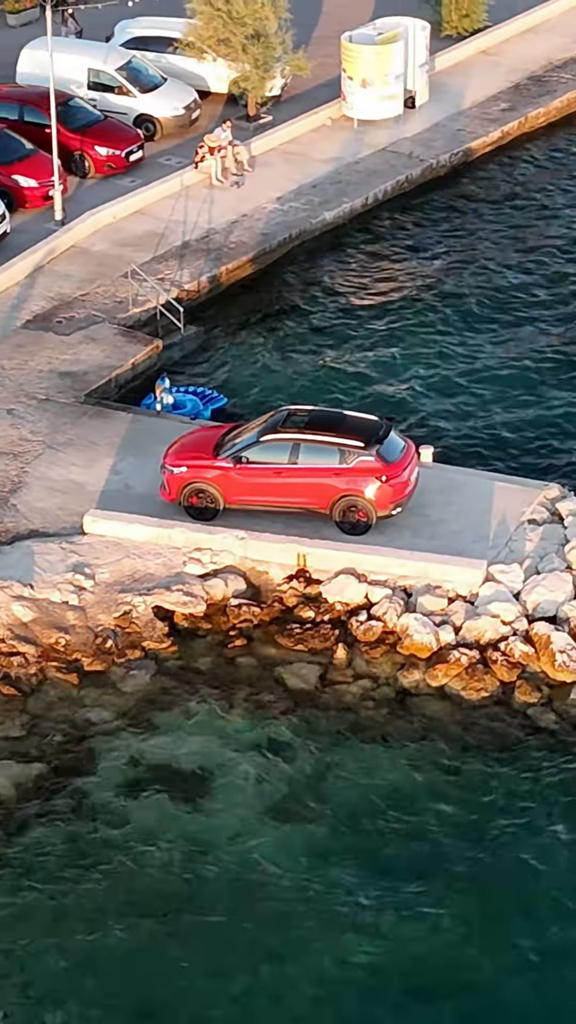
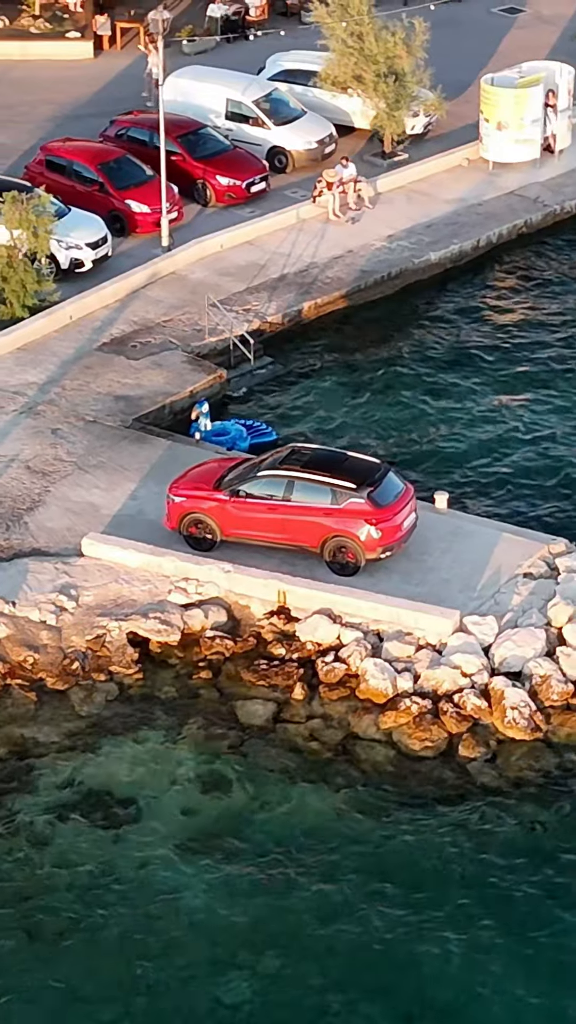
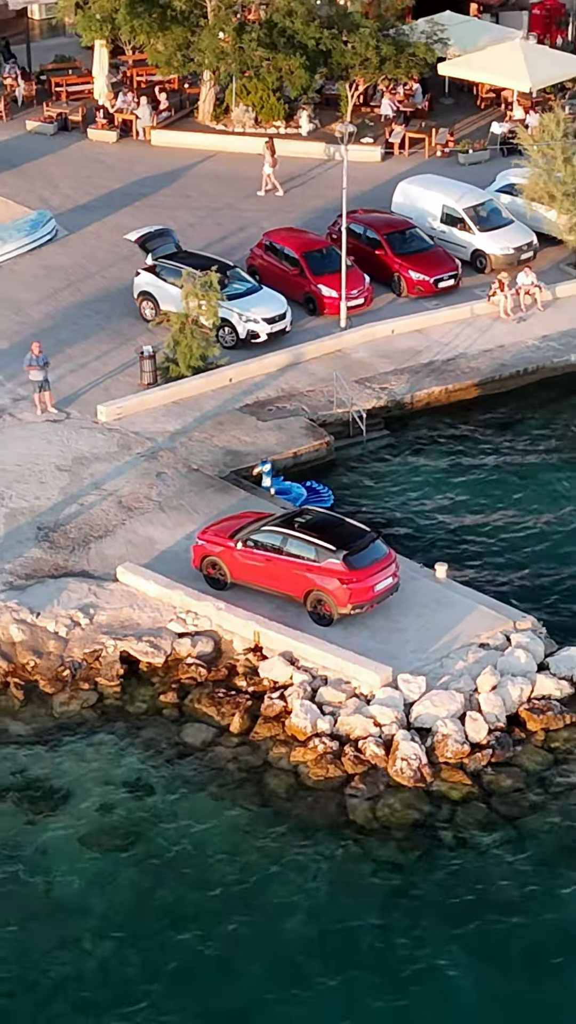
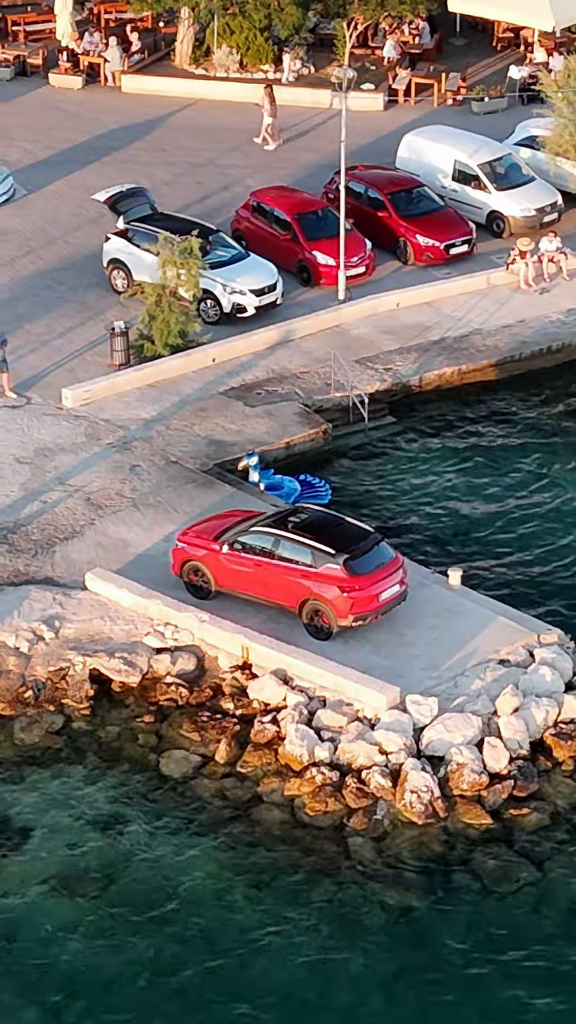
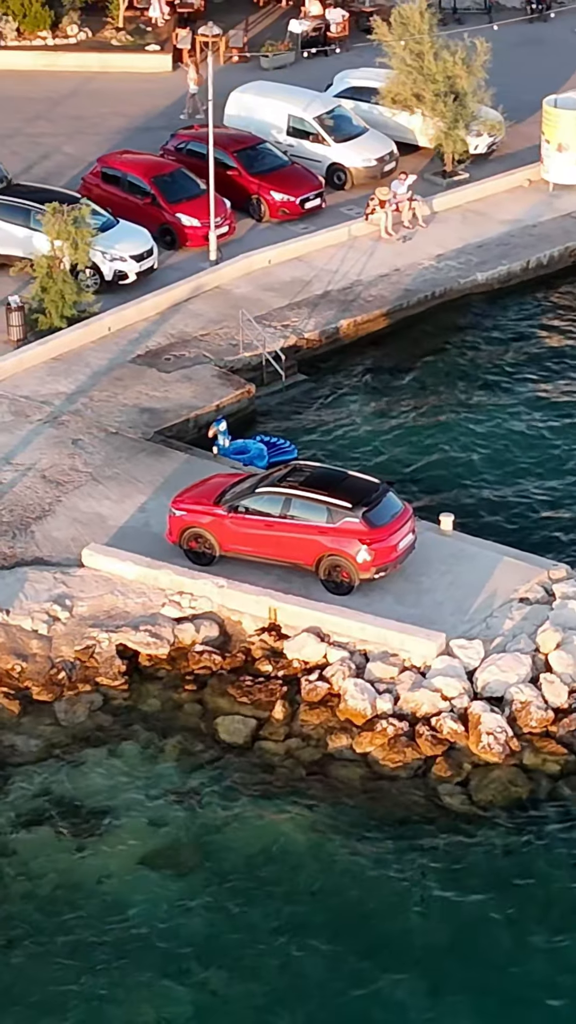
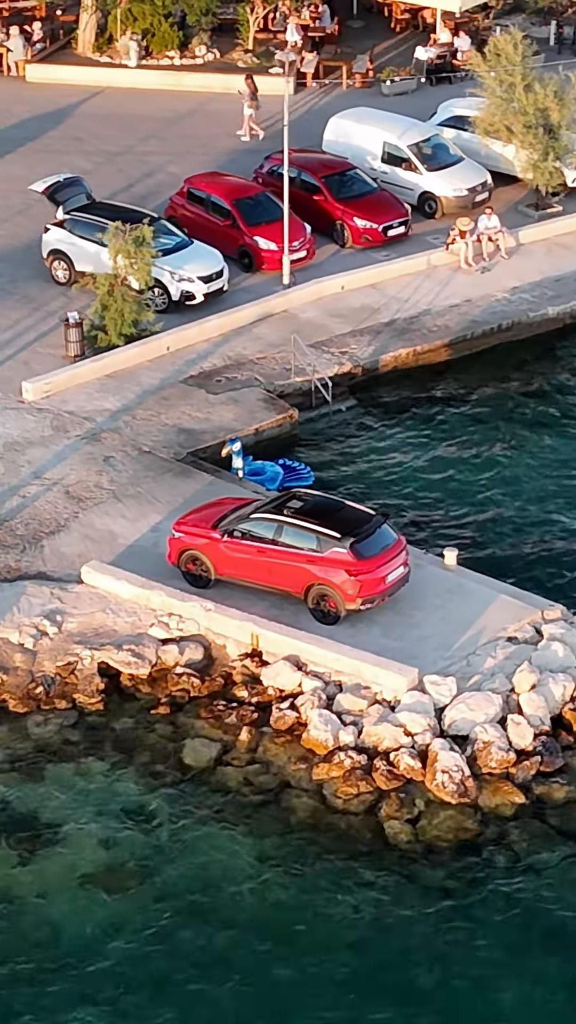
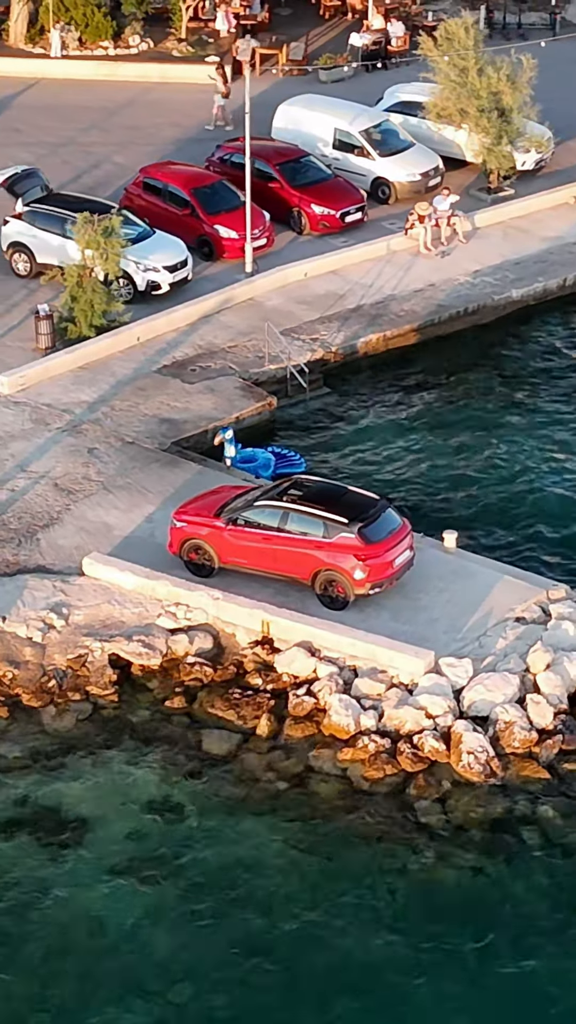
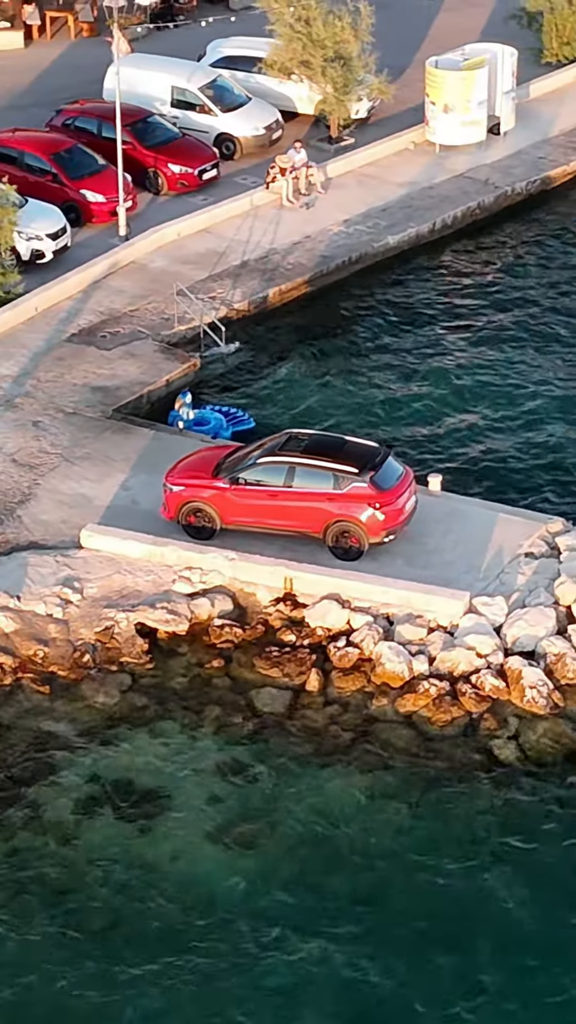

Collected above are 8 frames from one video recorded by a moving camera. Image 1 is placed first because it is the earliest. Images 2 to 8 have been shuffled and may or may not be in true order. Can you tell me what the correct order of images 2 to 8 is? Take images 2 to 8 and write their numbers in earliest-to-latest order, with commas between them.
8, 2, 5, 7, 6, 4, 3
